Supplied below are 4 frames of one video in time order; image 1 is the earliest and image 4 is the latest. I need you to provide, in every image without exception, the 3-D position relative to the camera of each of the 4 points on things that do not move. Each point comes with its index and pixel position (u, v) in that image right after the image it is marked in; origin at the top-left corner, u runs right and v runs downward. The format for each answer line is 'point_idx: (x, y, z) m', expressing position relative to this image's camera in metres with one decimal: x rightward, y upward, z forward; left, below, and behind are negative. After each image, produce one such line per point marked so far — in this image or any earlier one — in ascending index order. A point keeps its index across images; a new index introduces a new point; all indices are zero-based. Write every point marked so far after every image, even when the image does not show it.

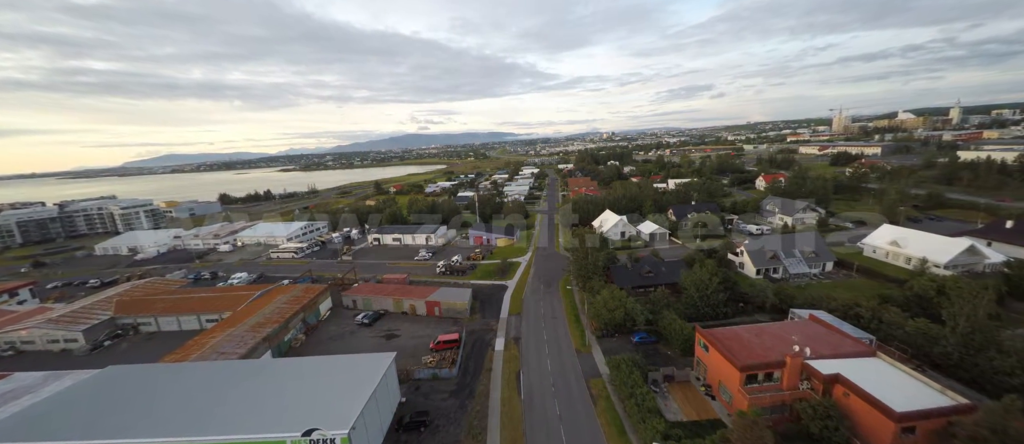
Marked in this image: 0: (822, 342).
0: (+14.4, -5.6, +15.0) m
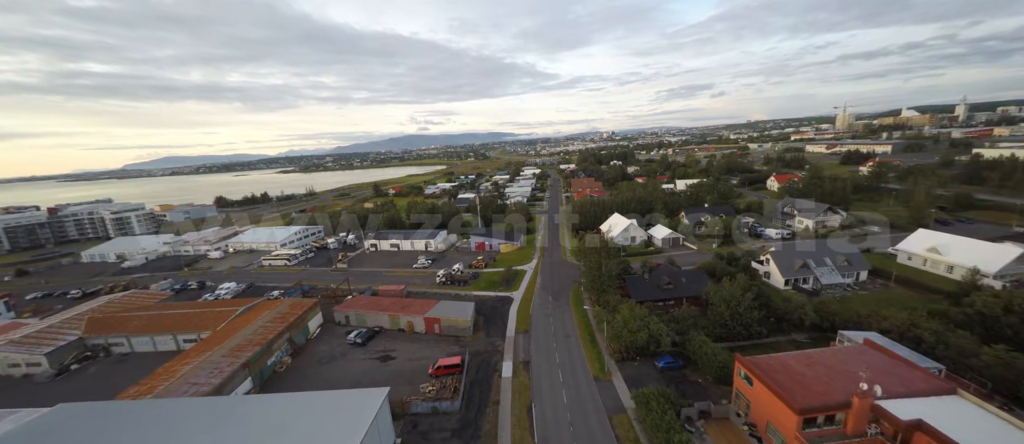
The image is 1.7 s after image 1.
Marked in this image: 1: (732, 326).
0: (+14.9, -6.1, +12.8) m
1: (+12.6, -5.9, +18.5) m
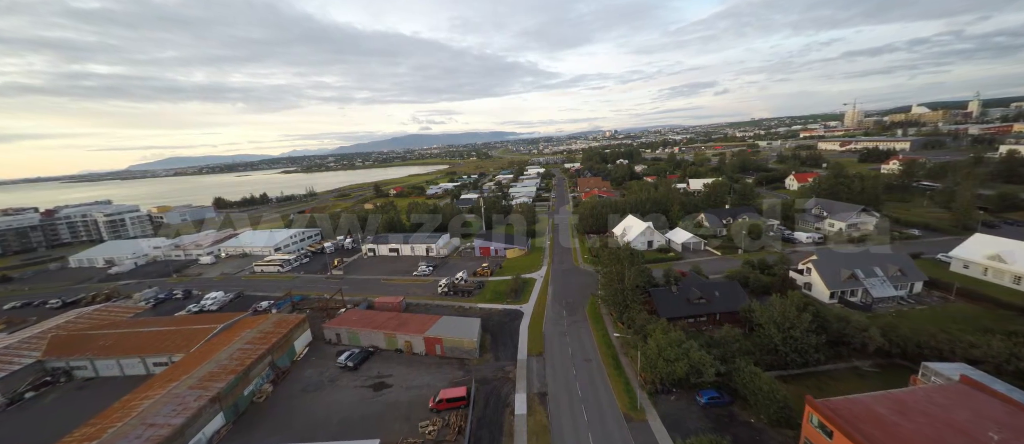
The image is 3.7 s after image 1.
0: (+15.5, -6.5, +10.0) m
1: (+13.3, -6.3, +15.8) m
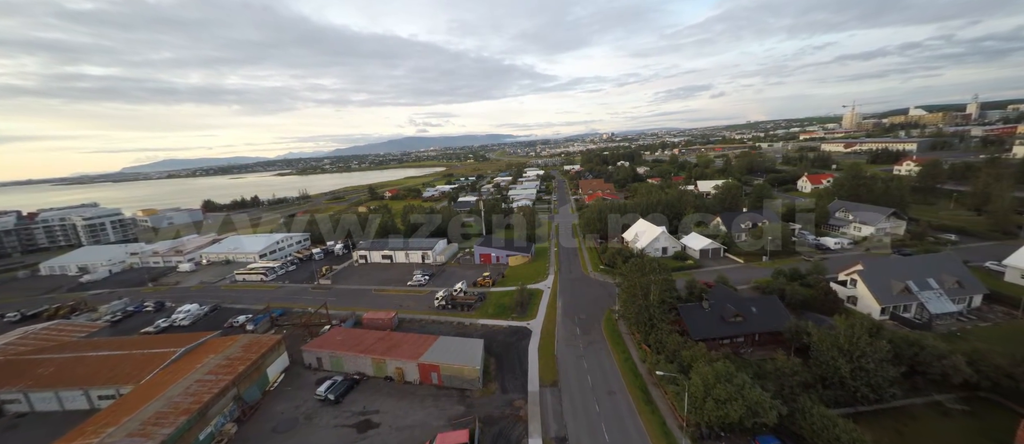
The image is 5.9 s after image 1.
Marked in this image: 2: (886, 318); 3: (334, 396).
0: (+16.1, -6.7, +7.3) m
1: (+13.8, -6.6, +13.1) m
2: (+22.4, -5.7, +19.3) m
3: (-9.1, -8.8, +16.5) m
